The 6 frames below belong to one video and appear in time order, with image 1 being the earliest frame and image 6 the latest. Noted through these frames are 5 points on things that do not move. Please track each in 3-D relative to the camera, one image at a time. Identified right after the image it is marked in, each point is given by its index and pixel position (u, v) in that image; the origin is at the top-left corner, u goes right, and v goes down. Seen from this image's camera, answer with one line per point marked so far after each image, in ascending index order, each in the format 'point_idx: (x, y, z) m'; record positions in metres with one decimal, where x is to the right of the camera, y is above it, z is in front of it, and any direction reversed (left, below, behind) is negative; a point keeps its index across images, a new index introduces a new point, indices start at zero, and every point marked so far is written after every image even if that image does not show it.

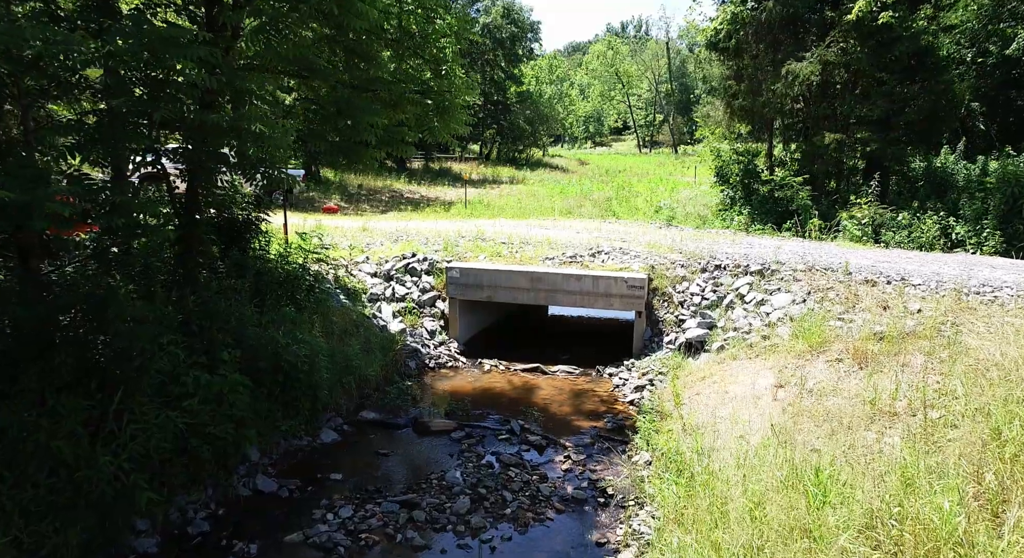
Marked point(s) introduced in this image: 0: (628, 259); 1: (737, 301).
0: (+1.9, +0.3, +11.6) m
1: (+3.2, -0.3, +10.3) m
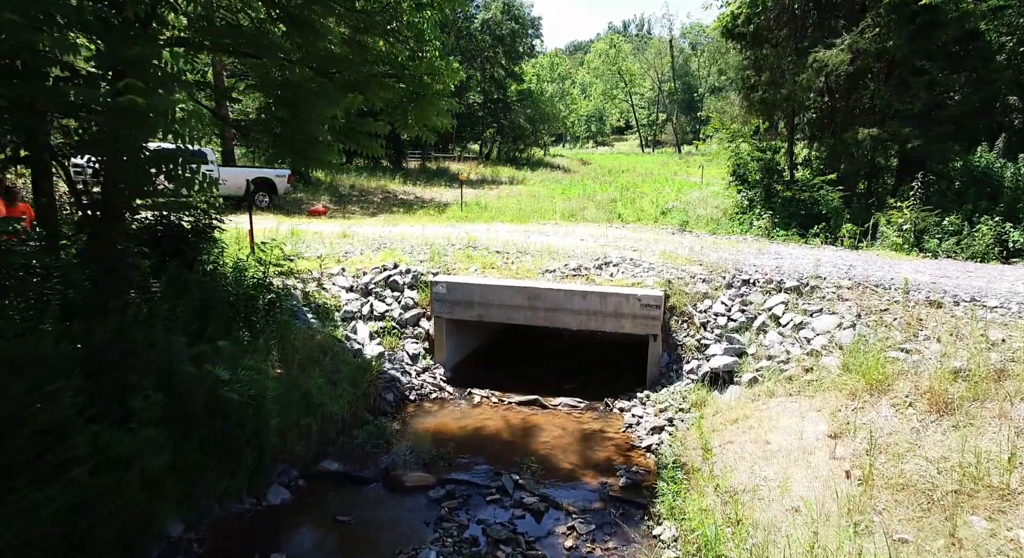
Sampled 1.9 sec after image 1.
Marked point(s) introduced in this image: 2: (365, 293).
0: (+1.8, +0.1, +10.1) m
1: (+3.1, -0.6, +8.7) m
2: (-2.2, -0.2, +10.7) m
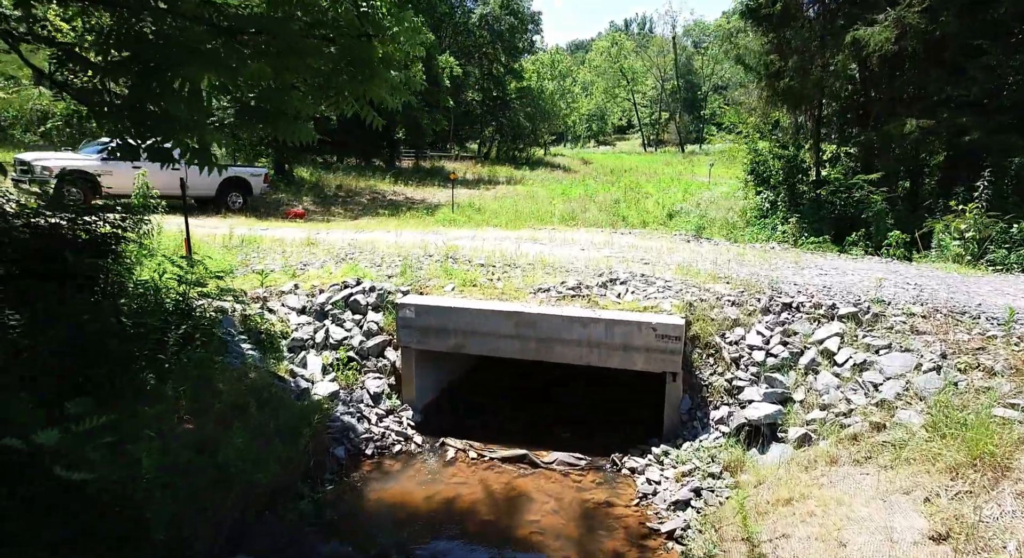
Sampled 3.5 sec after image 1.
0: (+1.6, -0.2, +8.2) m
1: (+2.9, -0.8, +6.9) m
2: (-2.4, -0.4, +8.9) m
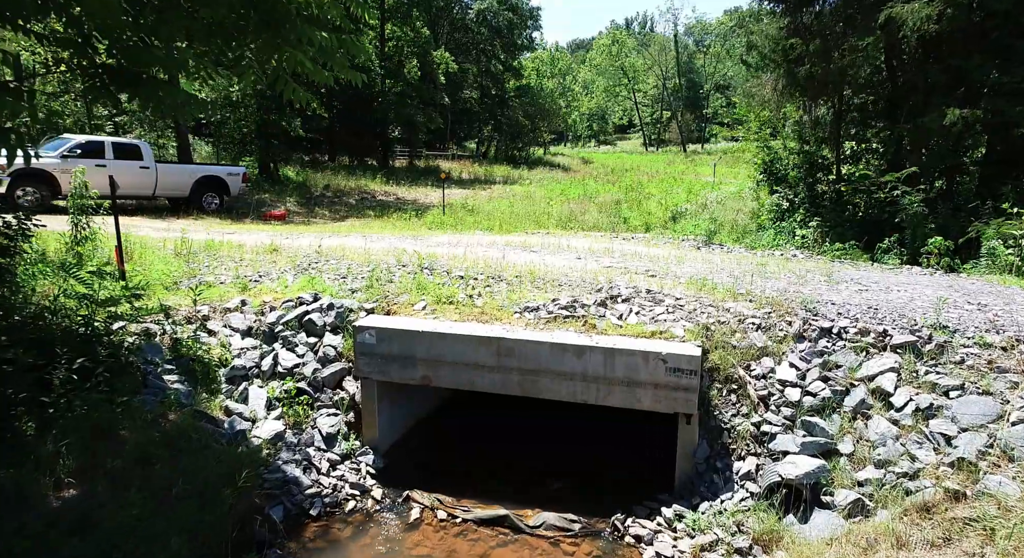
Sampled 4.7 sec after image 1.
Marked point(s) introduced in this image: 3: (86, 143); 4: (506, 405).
0: (+1.4, -0.3, +6.8) m
1: (+2.8, -1.0, +5.5) m
2: (-2.5, -0.6, +7.5) m
3: (-9.1, +2.9, +15.7) m
4: (0.0, -1.4, +7.7) m
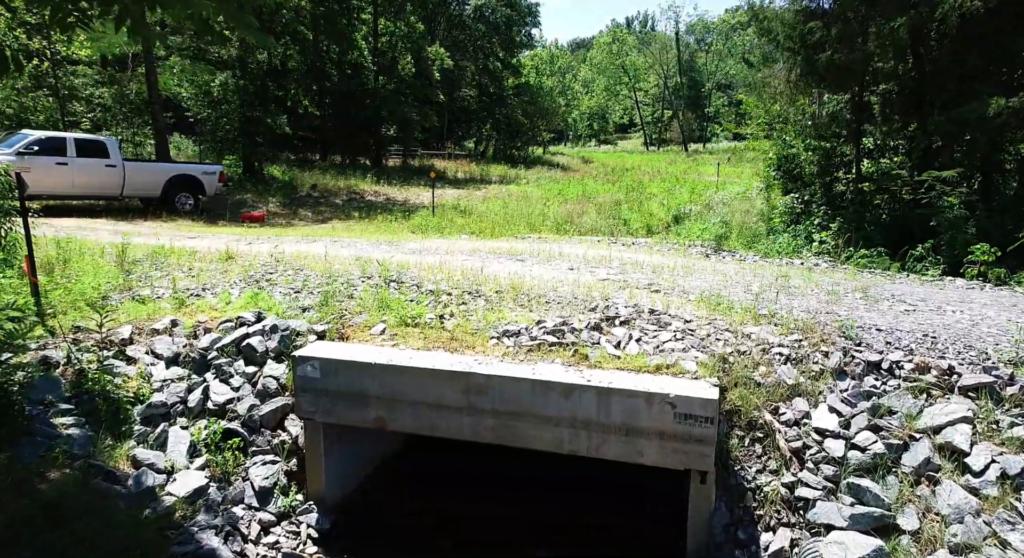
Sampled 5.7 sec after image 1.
0: (+1.2, -0.5, +5.6) m
1: (+2.6, -1.1, +4.3) m
2: (-2.7, -0.8, +6.3) m
3: (-9.3, +2.8, +14.5) m
4: (-0.2, -1.5, +6.5) m
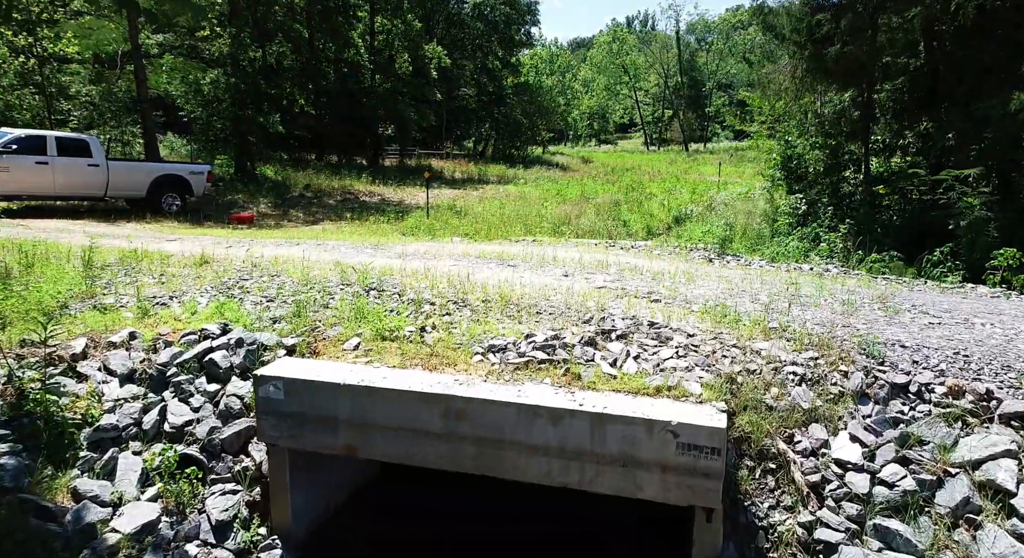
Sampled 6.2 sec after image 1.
0: (+1.1, -0.5, +5.1) m
1: (+2.5, -1.2, +3.8) m
2: (-2.8, -0.8, +5.8) m
3: (-9.4, +2.7, +13.9) m
4: (-0.3, -1.6, +5.9) m
